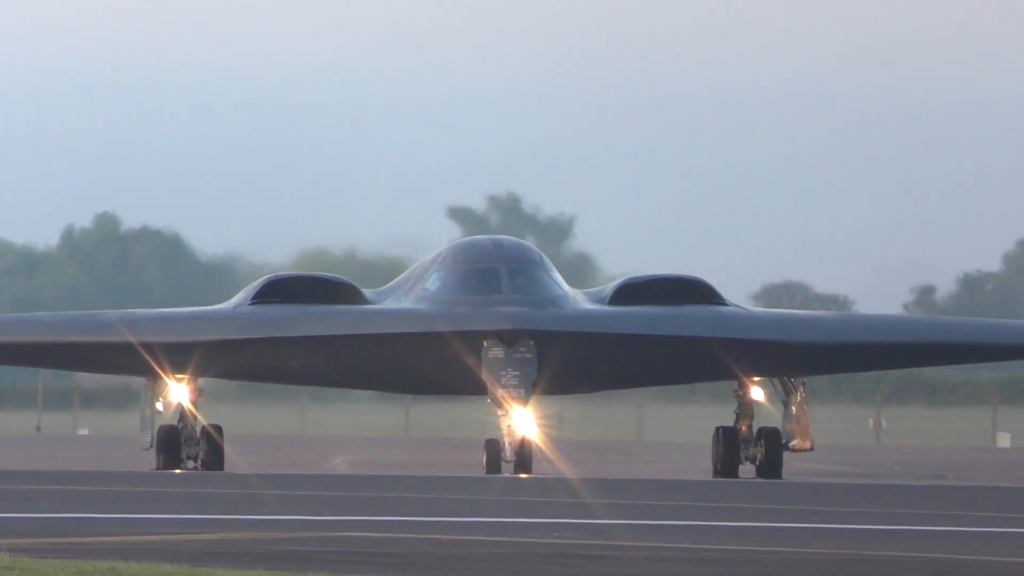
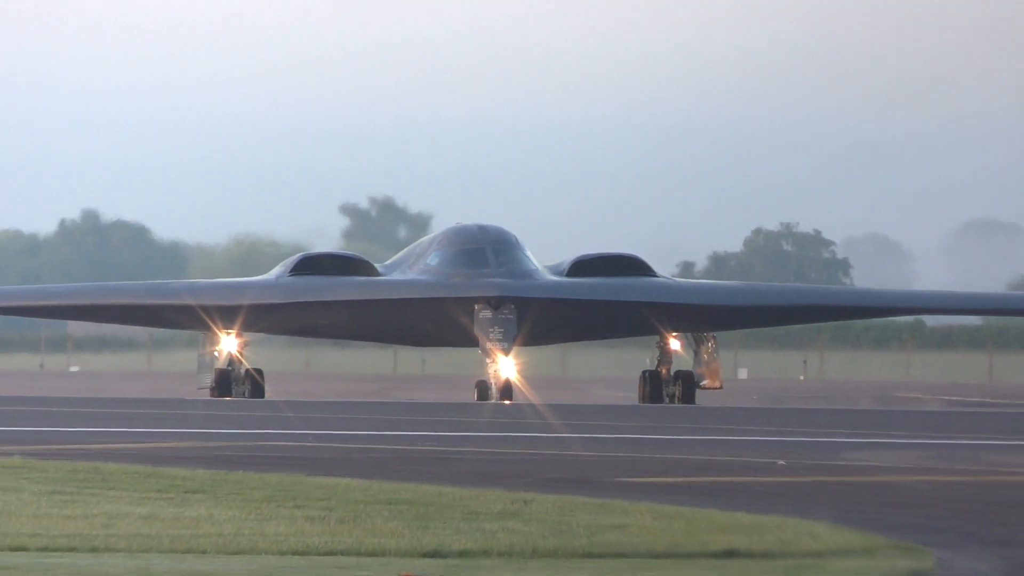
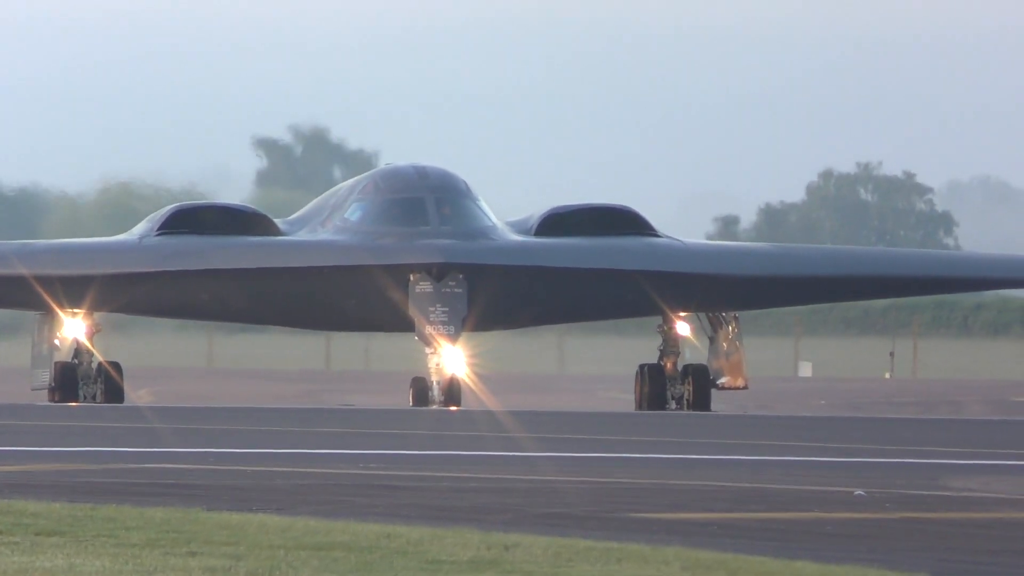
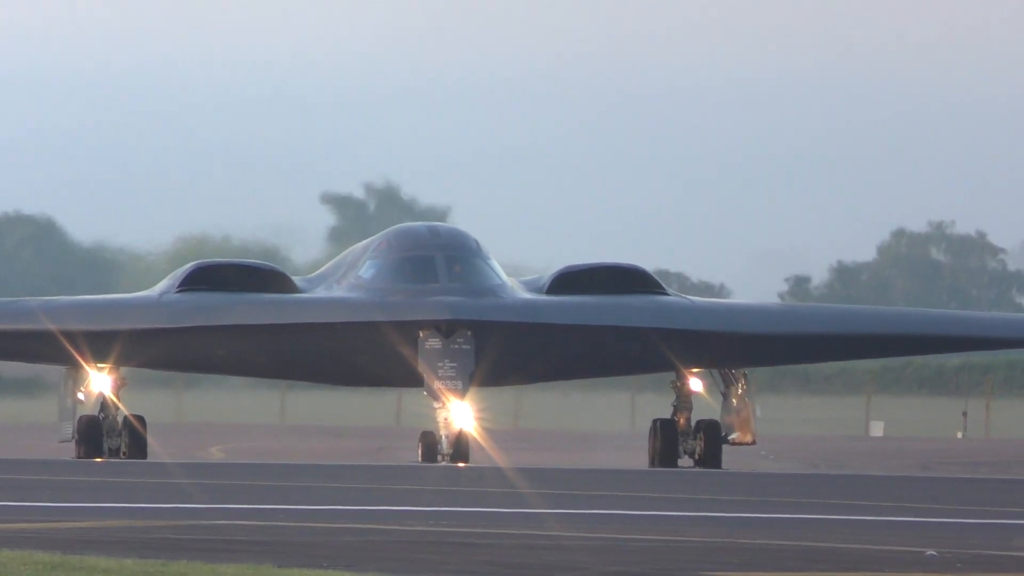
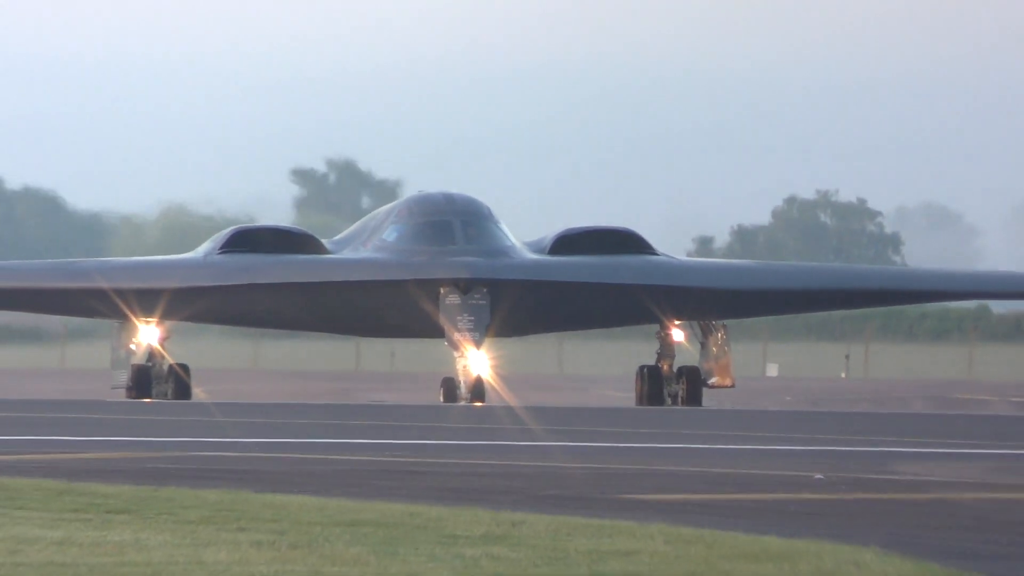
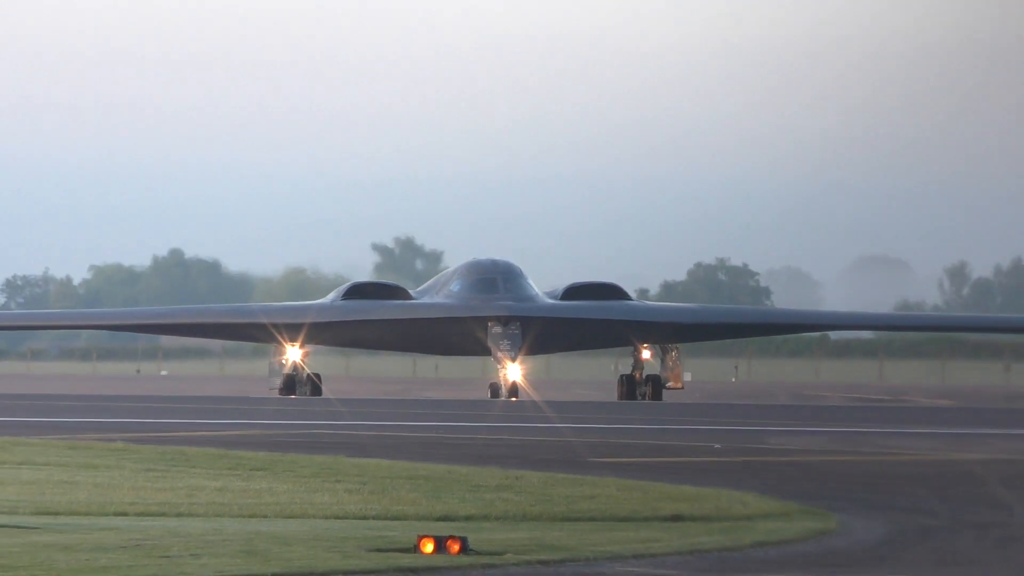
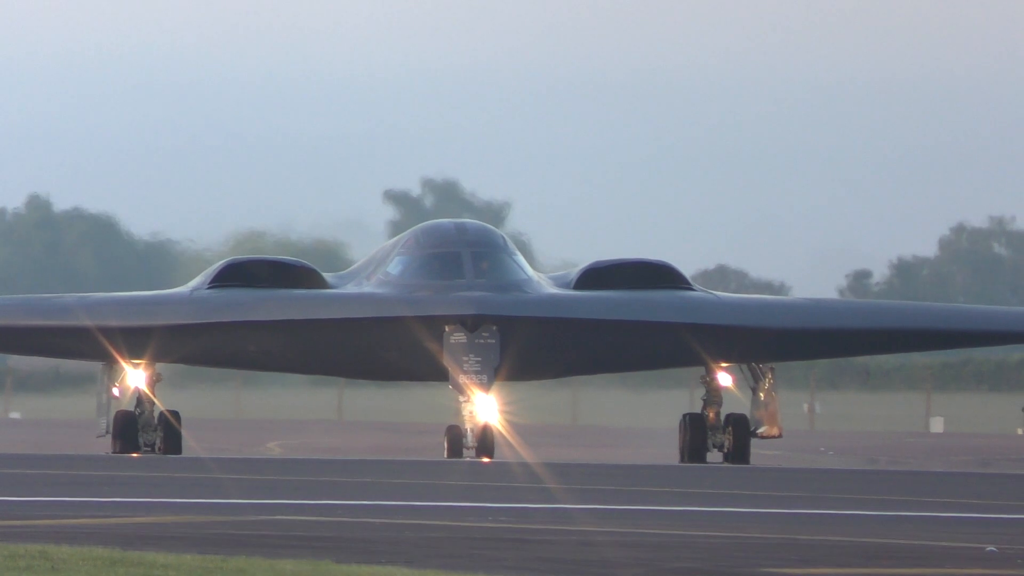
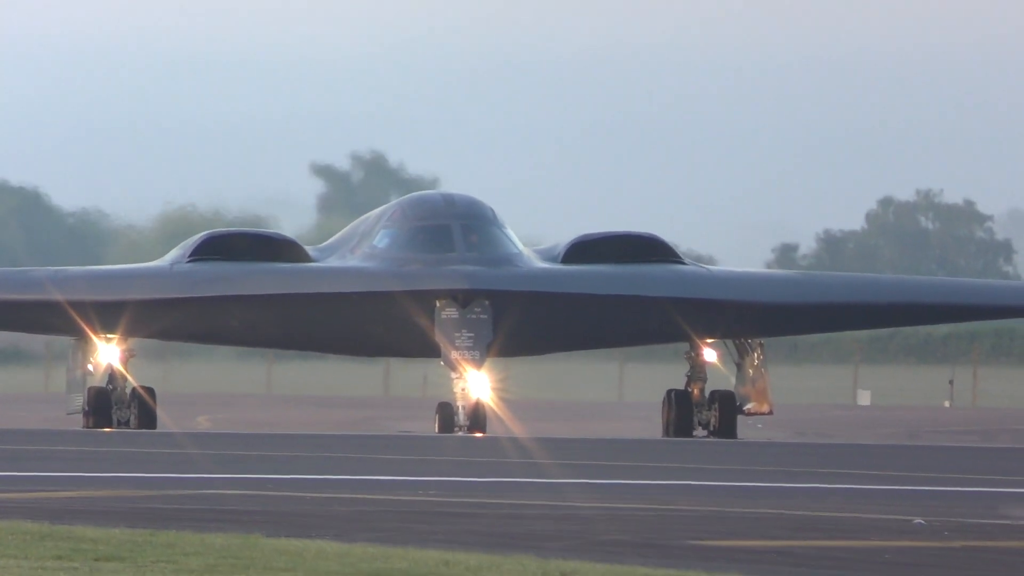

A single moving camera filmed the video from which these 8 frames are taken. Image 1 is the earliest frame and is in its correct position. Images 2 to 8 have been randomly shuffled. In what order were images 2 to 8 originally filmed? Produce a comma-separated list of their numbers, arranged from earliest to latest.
7, 4, 8, 3, 5, 2, 6
